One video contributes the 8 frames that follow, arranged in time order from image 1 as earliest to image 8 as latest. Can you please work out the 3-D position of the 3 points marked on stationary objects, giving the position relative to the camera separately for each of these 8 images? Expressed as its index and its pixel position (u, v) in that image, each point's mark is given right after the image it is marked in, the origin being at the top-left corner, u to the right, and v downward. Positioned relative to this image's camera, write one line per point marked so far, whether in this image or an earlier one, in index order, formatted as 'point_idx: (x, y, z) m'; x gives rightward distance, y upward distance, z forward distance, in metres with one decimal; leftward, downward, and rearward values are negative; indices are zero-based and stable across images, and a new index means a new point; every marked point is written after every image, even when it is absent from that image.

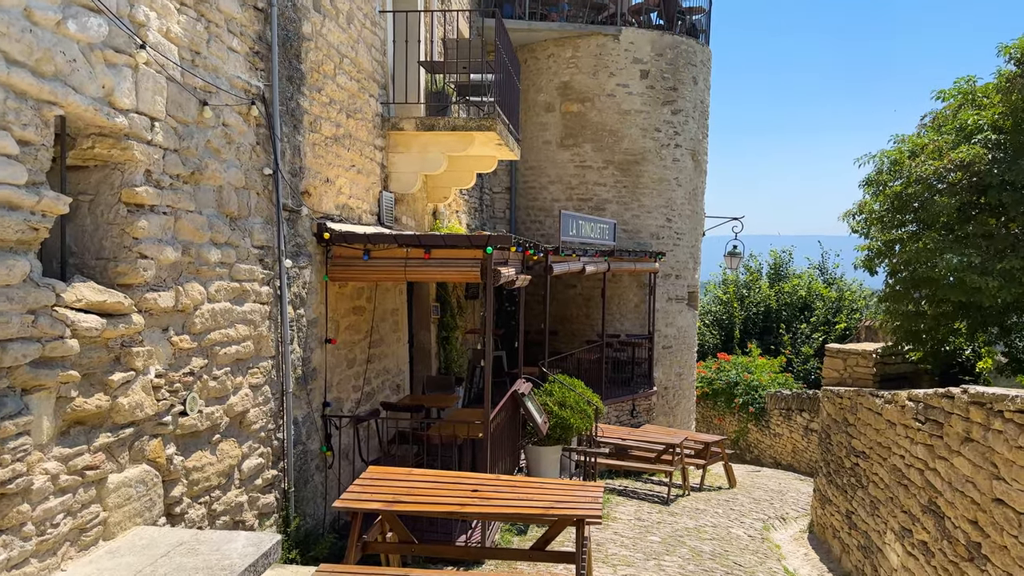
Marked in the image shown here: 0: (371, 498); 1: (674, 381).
0: (-0.7, -1.1, +3.9) m
1: (+2.9, -1.7, +13.3) m
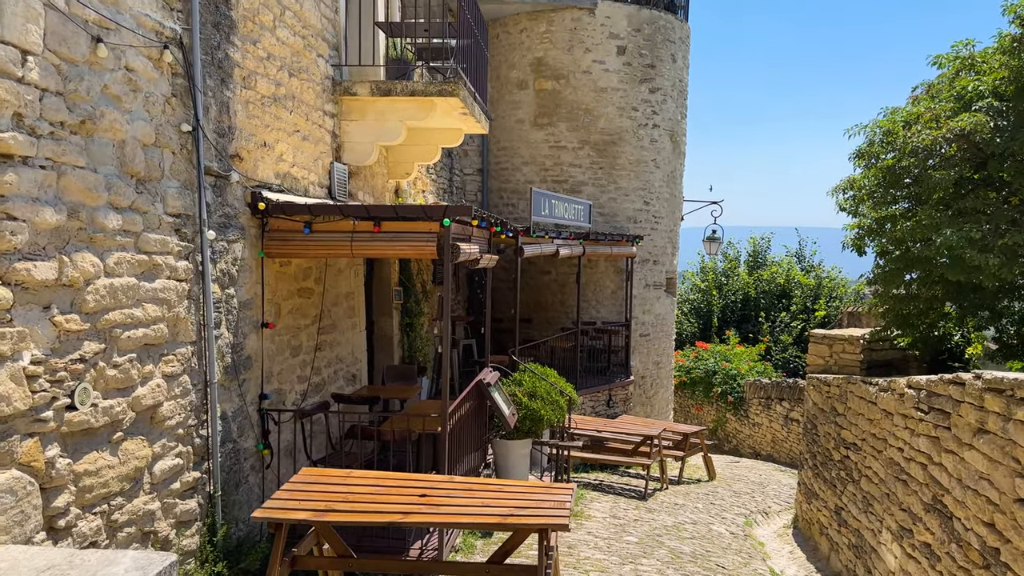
0: (-0.9, -1.0, +3.3) m
1: (+2.4, -1.4, +12.8) m
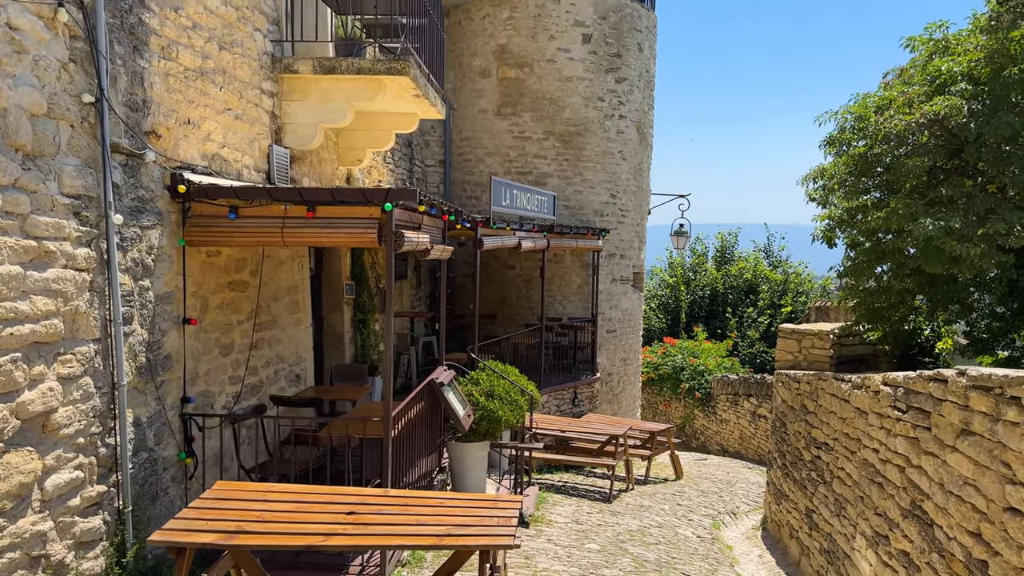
0: (-1.2, -0.9, +2.9) m
1: (+1.8, -1.3, +12.5) m
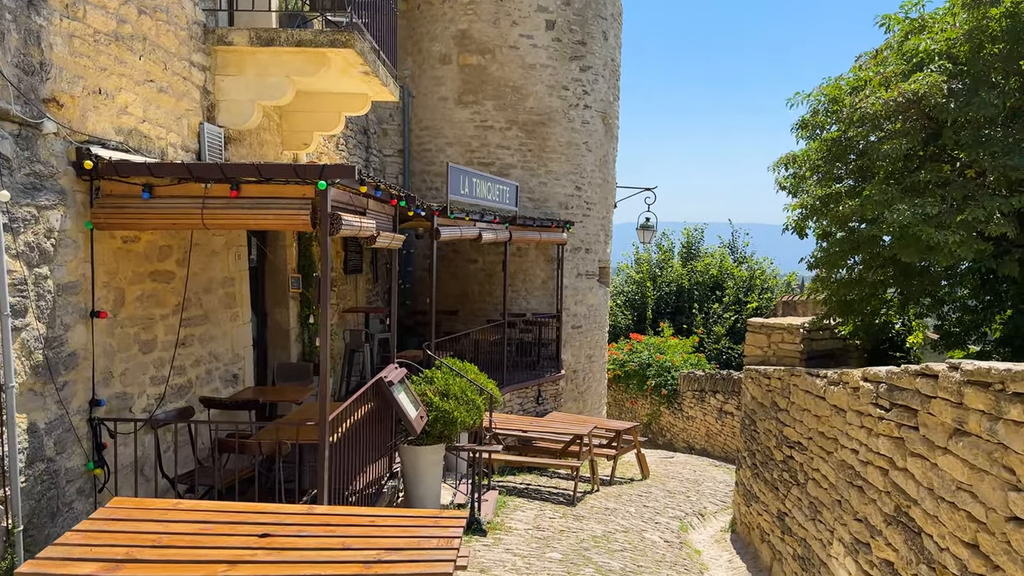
0: (-1.4, -0.9, +2.4) m
1: (+1.2, -1.2, +12.2) m
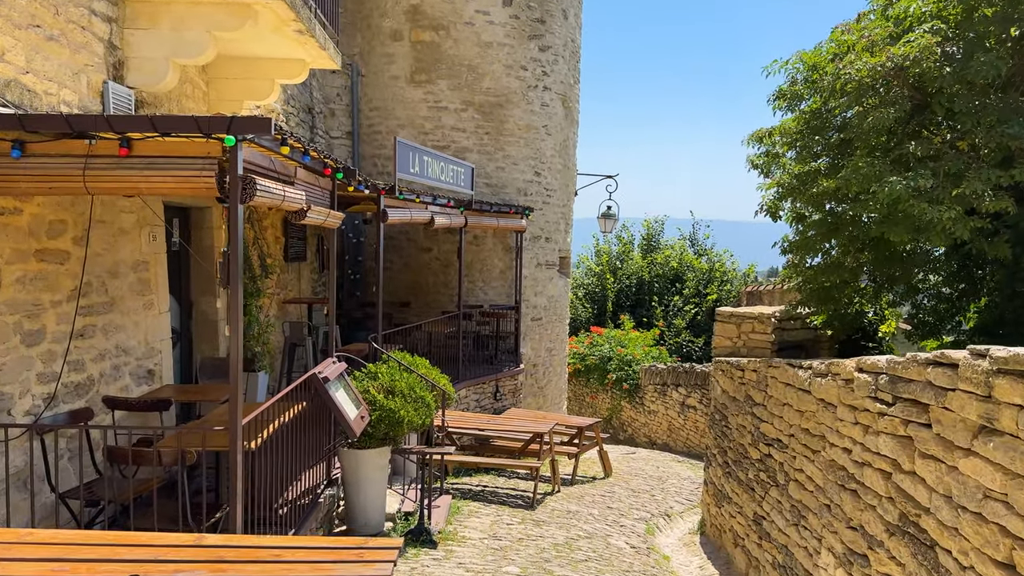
0: (-1.5, -0.8, +1.8) m
1: (+0.5, -1.1, +11.7) m
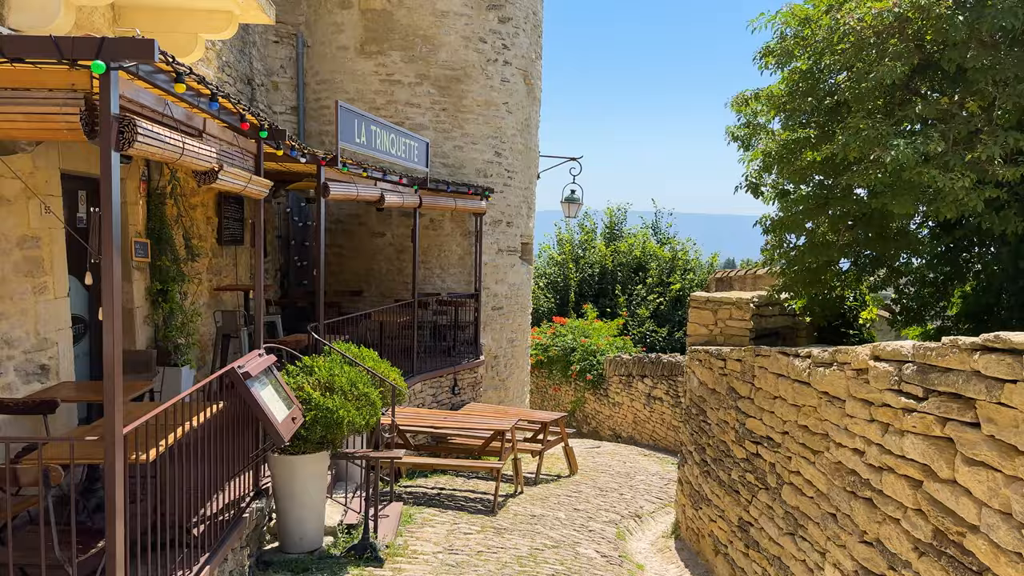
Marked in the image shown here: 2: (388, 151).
0: (-1.6, -0.7, +1.1) m
1: (-0.1, -0.9, +11.1) m
2: (-1.2, +1.2, +6.8) m
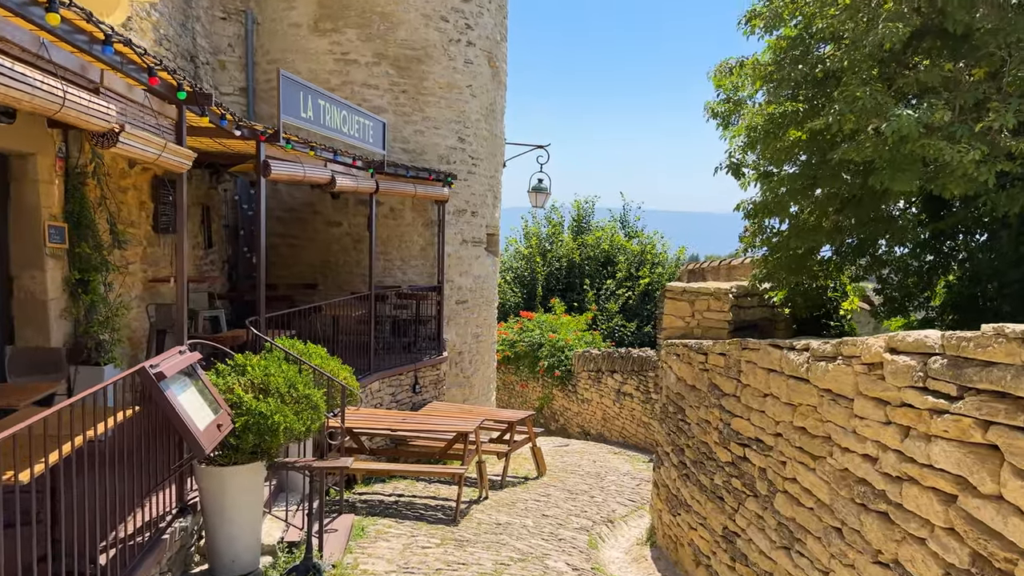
0: (-1.7, -0.7, +0.5) m
1: (-0.6, -0.8, +10.6) m
2: (-1.5, +1.3, +6.2) m
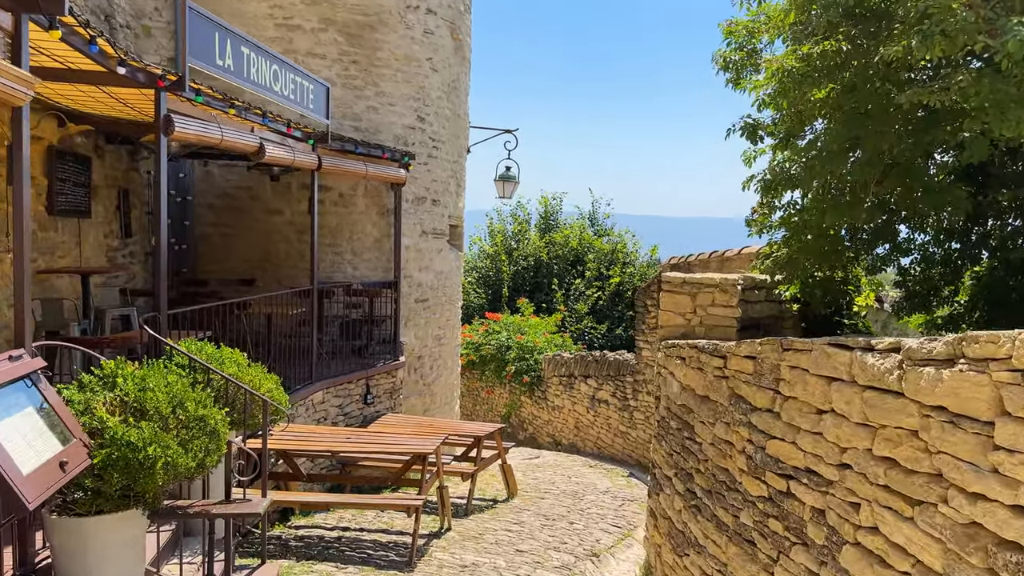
0: (-1.6, -0.6, -0.6) m
1: (-1.1, -0.8, +9.5) m
2: (-1.7, +1.4, +5.2) m
